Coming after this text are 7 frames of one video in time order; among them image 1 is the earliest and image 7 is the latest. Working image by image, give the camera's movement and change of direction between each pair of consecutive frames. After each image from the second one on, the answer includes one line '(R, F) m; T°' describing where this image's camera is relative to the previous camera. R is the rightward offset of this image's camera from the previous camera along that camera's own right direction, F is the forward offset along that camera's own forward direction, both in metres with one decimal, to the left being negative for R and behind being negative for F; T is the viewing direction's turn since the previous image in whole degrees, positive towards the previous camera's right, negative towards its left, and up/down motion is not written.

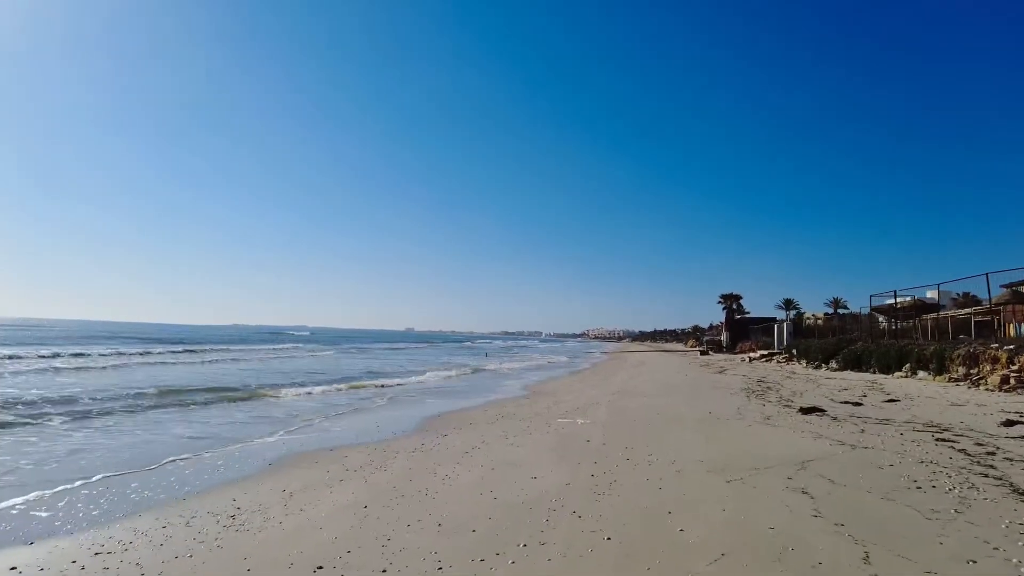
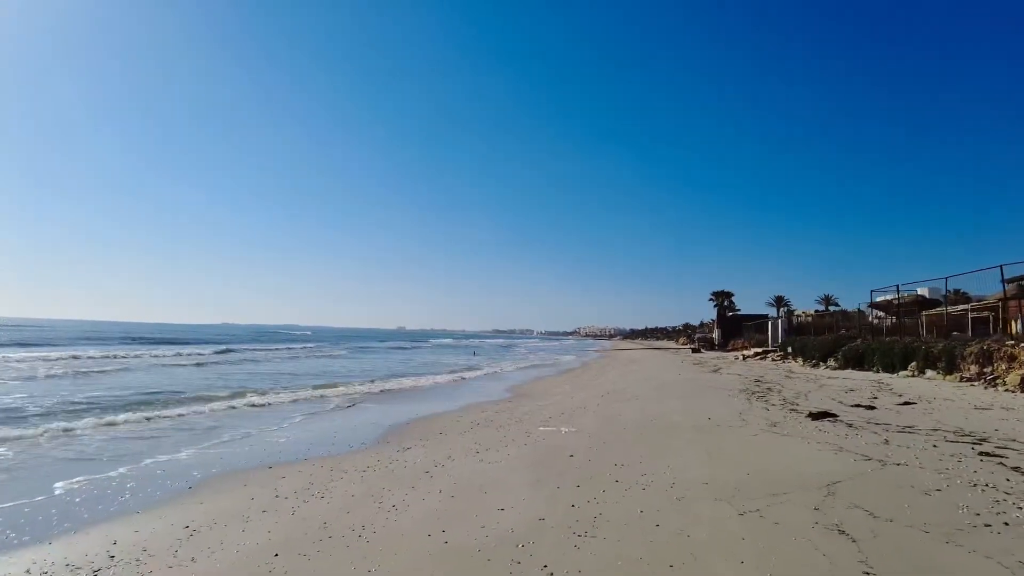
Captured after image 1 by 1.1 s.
(+0.3, +1.4) m; +1°
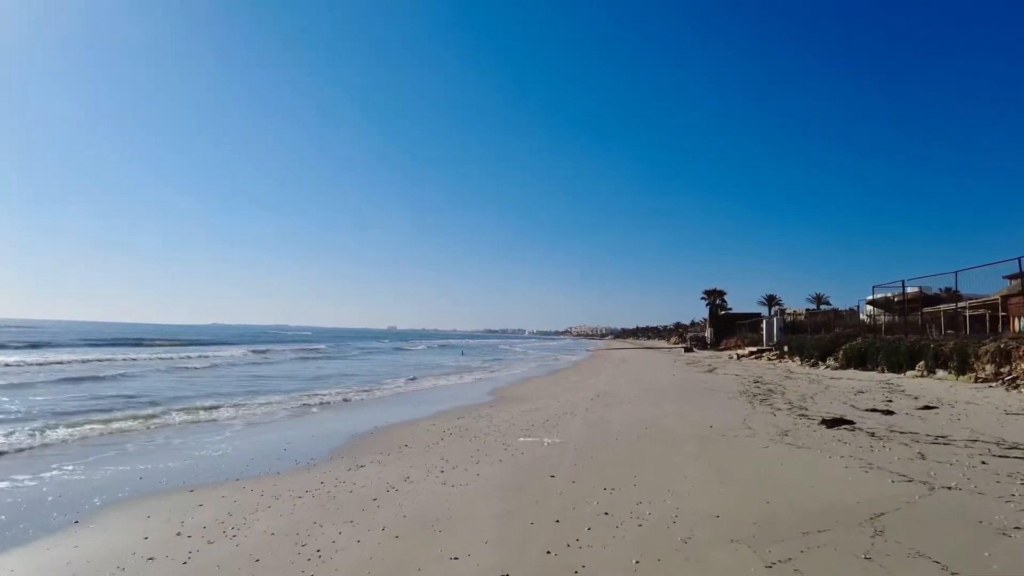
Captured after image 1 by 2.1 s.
(+0.3, +1.3) m; +1°
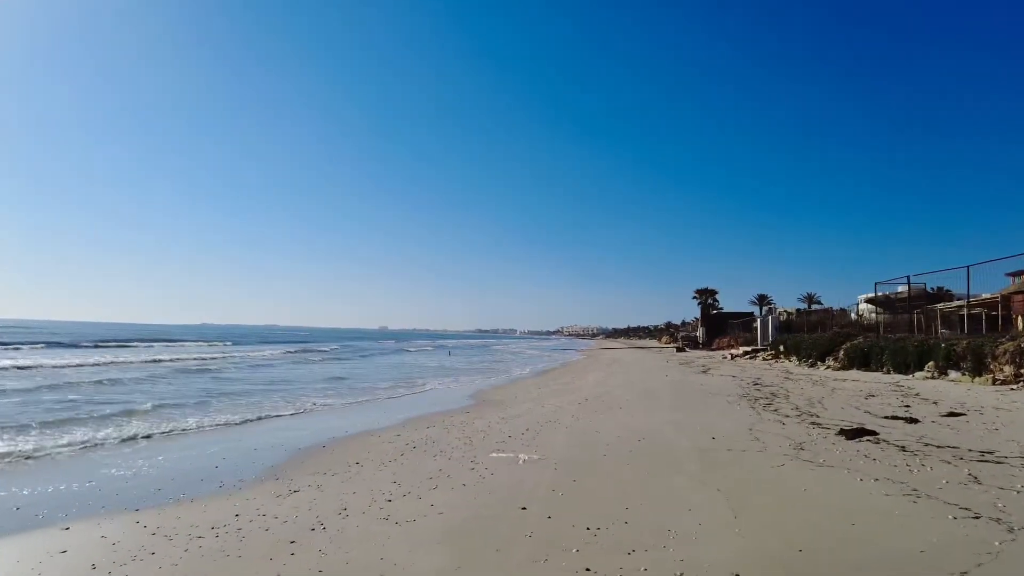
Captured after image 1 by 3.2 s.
(+0.3, +1.4) m; +1°
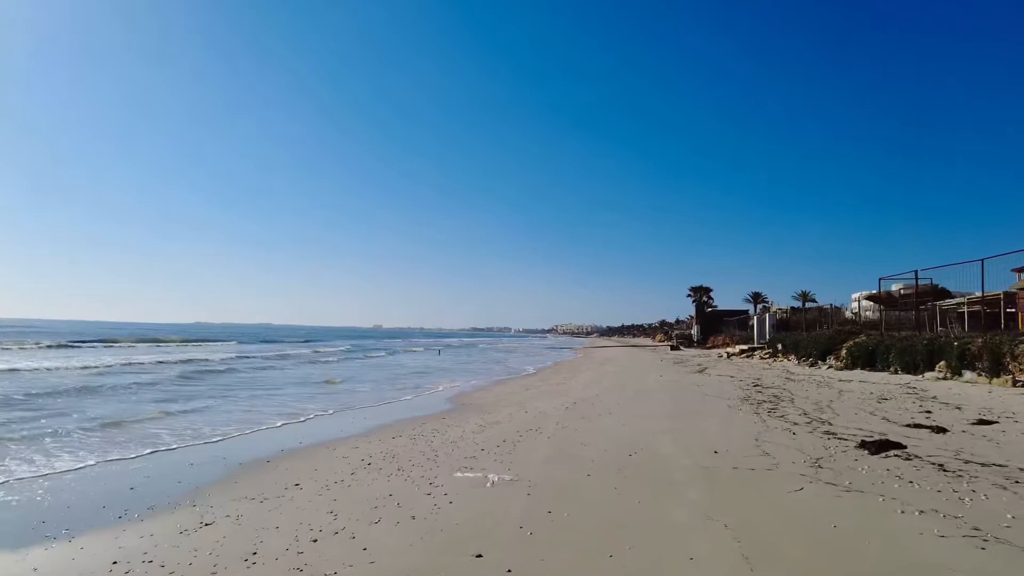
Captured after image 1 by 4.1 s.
(+0.3, +1.2) m; +1°
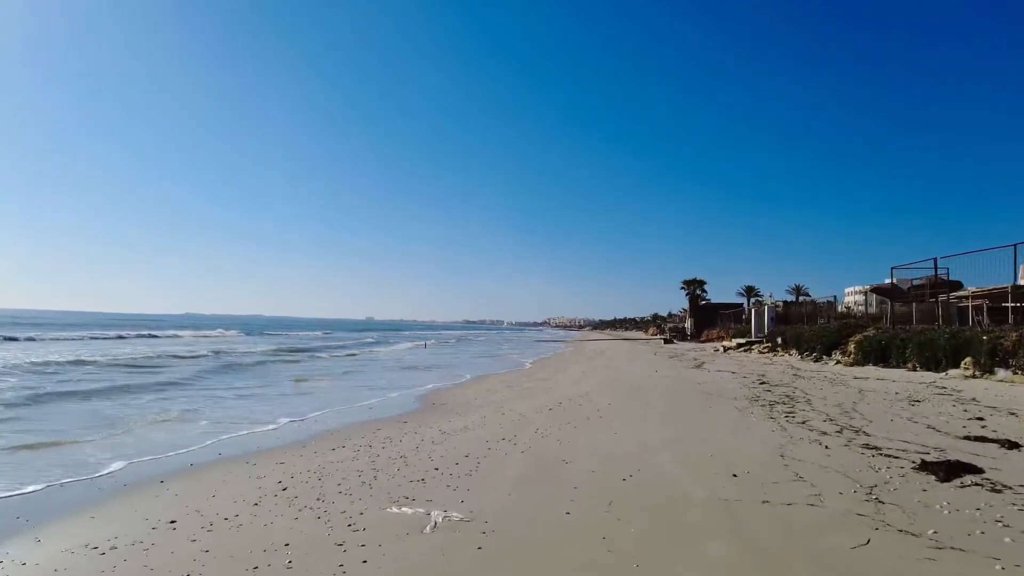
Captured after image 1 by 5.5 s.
(+0.4, +1.8) m; +1°
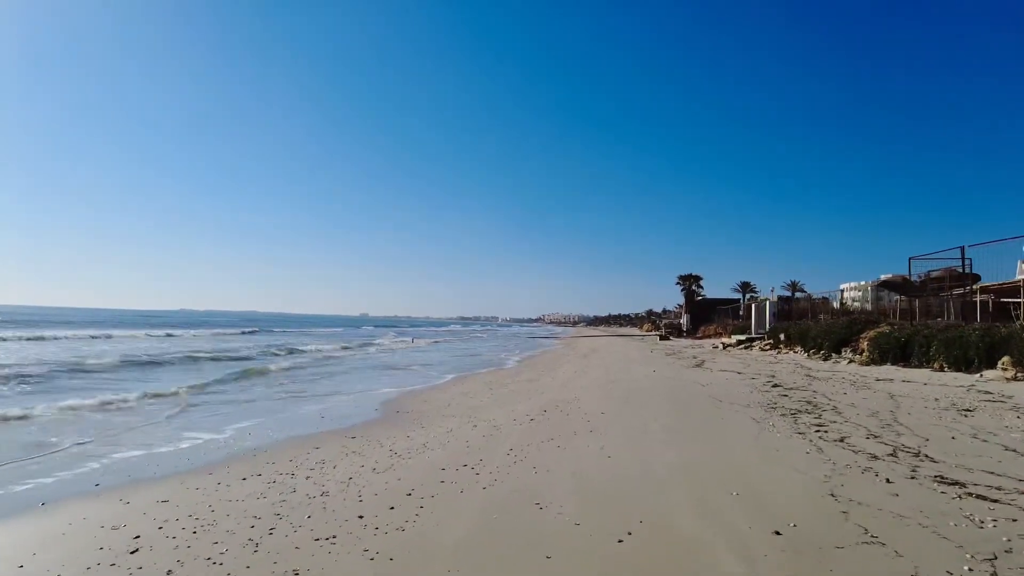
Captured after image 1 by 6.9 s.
(+0.4, +1.8) m; +1°
